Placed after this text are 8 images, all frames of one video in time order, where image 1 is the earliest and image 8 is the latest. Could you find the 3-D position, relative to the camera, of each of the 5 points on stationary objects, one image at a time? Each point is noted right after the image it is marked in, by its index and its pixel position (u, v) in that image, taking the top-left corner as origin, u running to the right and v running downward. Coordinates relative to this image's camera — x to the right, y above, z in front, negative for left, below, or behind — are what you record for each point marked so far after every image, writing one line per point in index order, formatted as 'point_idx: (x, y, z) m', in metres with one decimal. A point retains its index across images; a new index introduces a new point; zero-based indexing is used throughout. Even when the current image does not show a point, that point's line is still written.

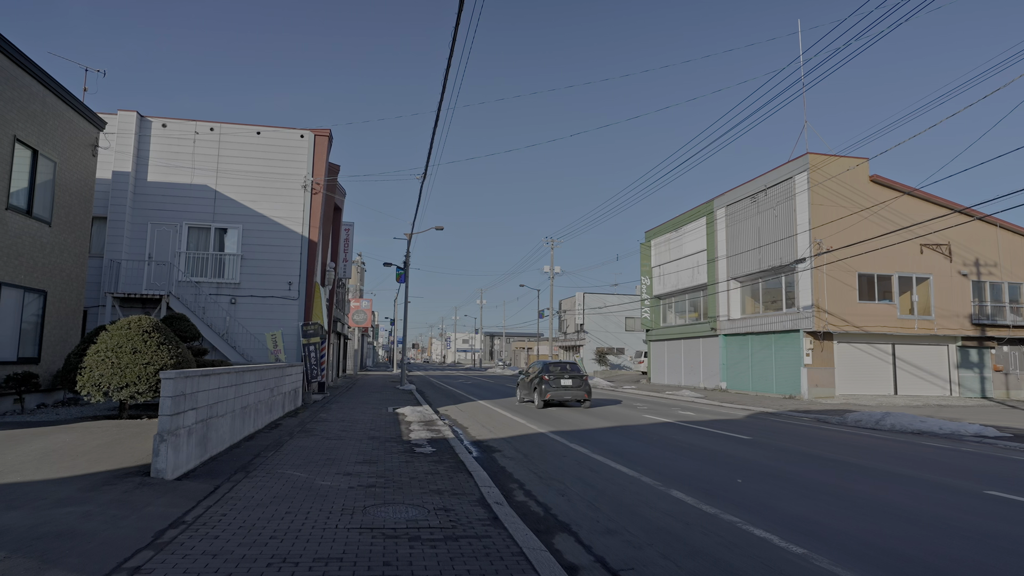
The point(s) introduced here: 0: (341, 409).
0: (-4.9, -3.5, +17.7) m
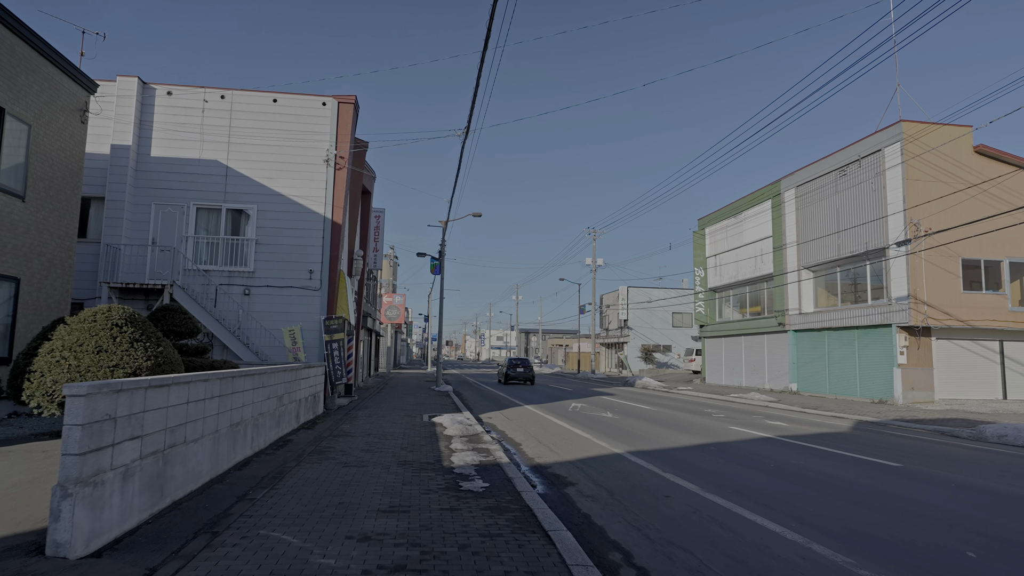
0: (-3.5, -3.2, +15.1) m
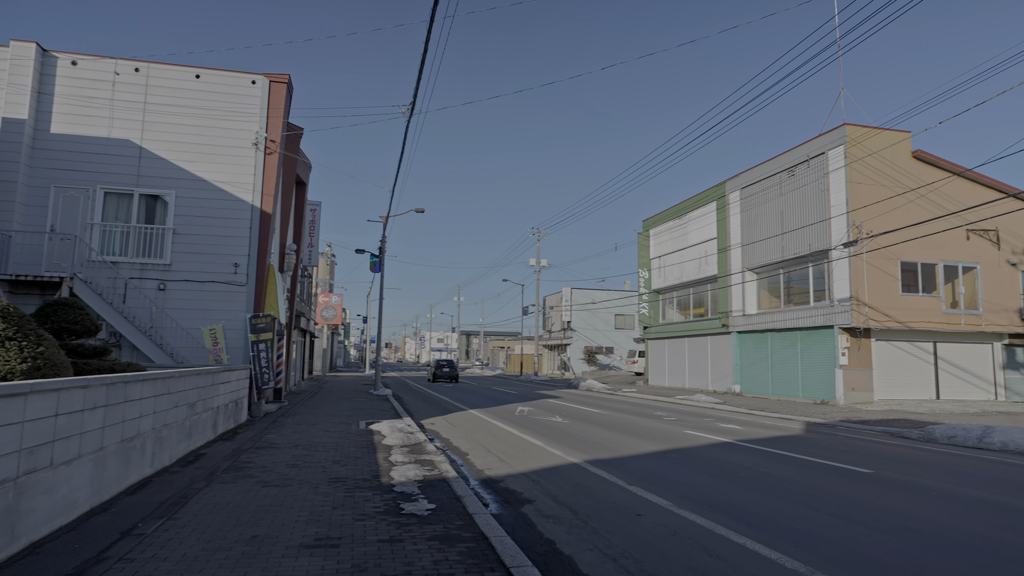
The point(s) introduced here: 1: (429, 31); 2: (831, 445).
0: (-4.7, -3.0, +13.7) m
1: (-1.3, +4.0, +9.7) m
2: (+6.9, -3.4, +13.4) m
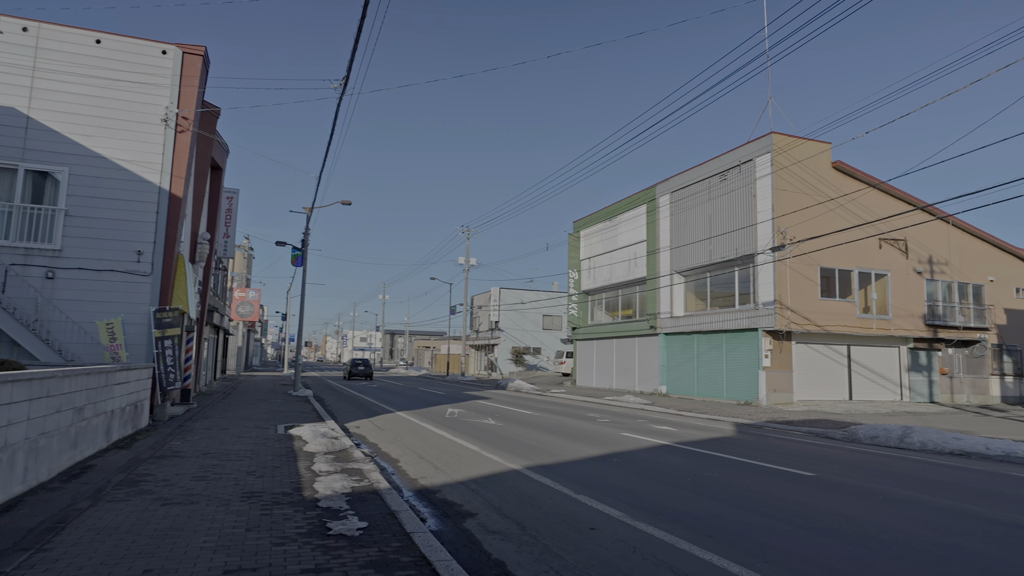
0: (-6.1, -2.9, +12.4) m
1: (-2.1, +4.2, +8.8) m
2: (+5.5, -3.5, +13.5) m
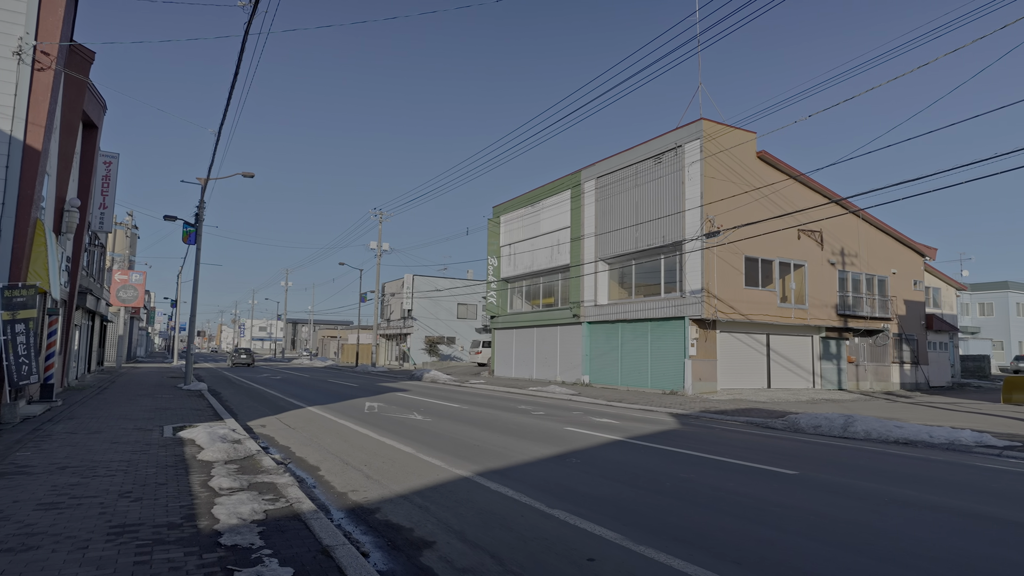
0: (-7.1, -2.4, +9.9) m
1: (-2.5, +4.5, +6.9) m
2: (+4.2, -3.1, +12.8) m
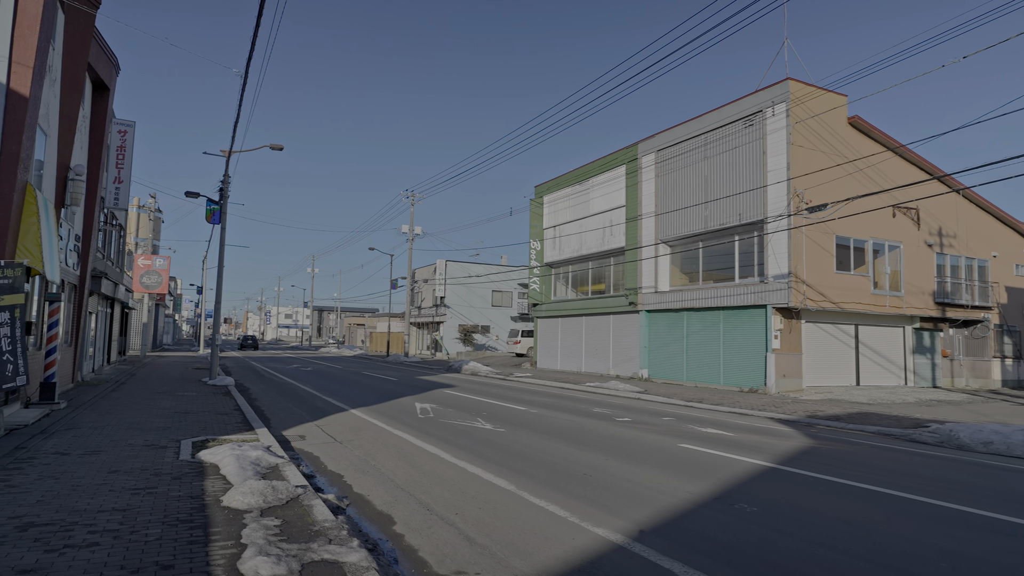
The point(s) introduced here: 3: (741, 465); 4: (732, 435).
0: (-5.6, -2.1, +7.6) m
1: (-1.1, +4.7, +4.3) m
2: (+5.8, -2.8, +10.1) m
3: (+3.1, -2.4, +8.4) m
4: (+4.1, -2.8, +11.7) m
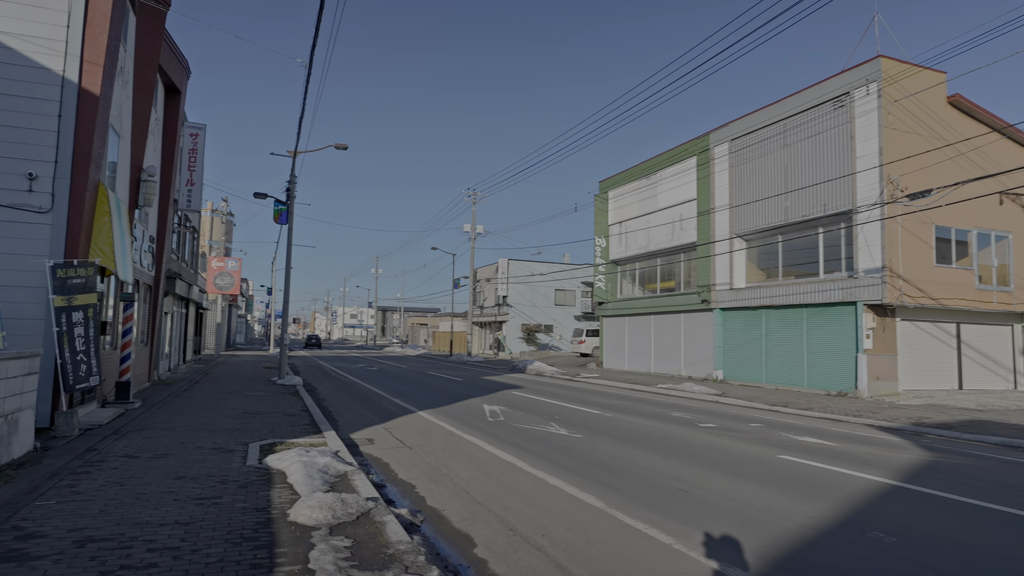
0: (-4.6, -2.1, +7.4) m
1: (-0.5, +4.8, +3.6) m
2: (+7.0, -2.7, +8.8) m
3: (+4.1, -2.3, +7.4) m
4: (+5.5, -2.7, +10.5) m
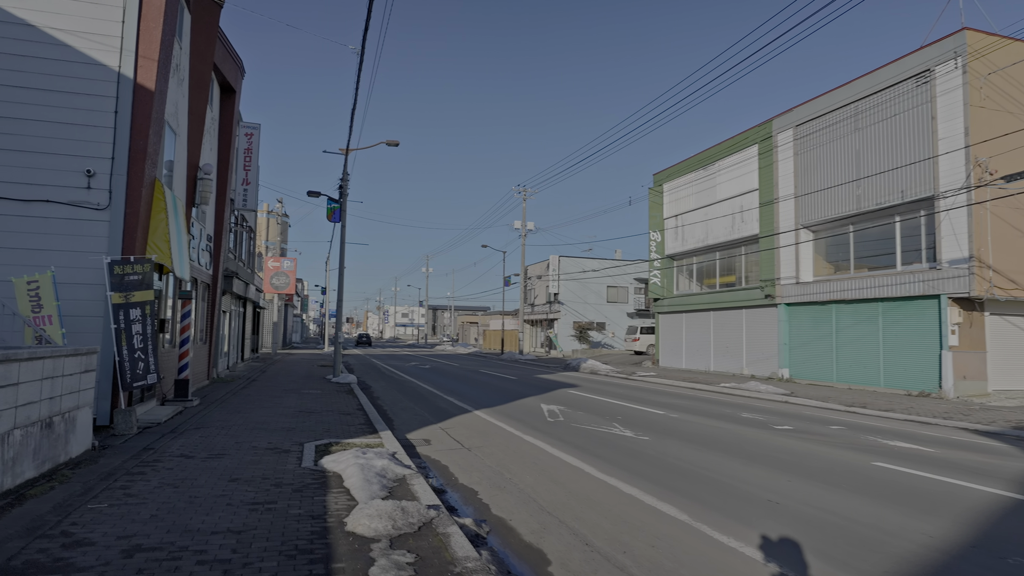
0: (-3.8, -2.0, +7.2) m
1: (-0.1, +4.9, +3.1) m
2: (+7.8, -2.5, +7.7) m
3: (+4.9, -2.2, +6.5) m
4: (+6.5, -2.5, +9.5) m
